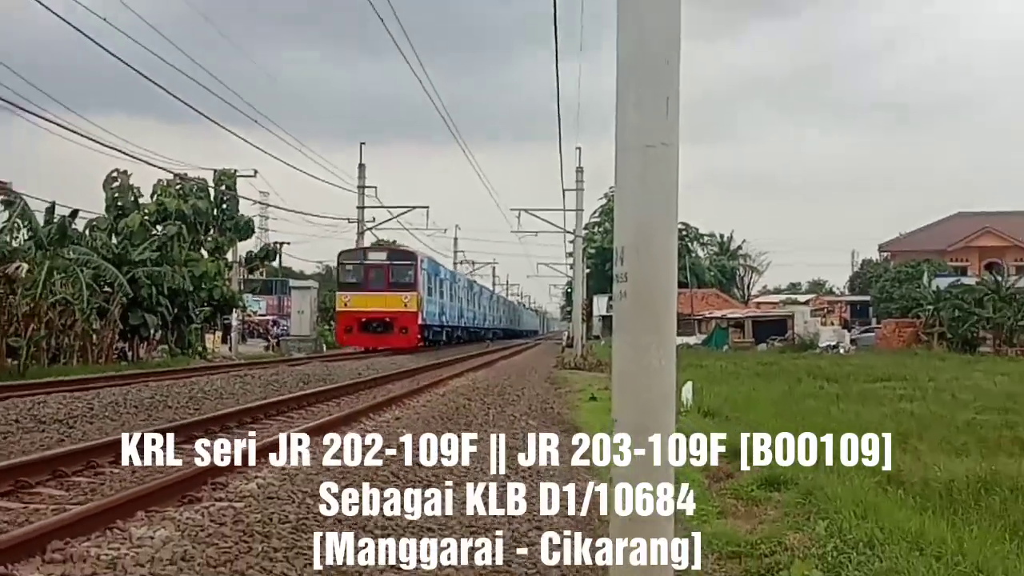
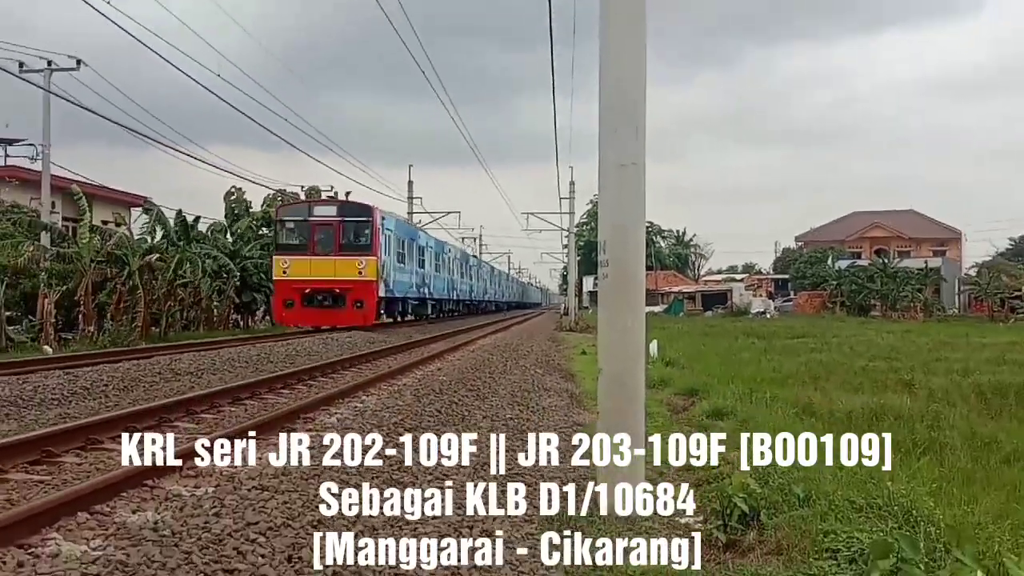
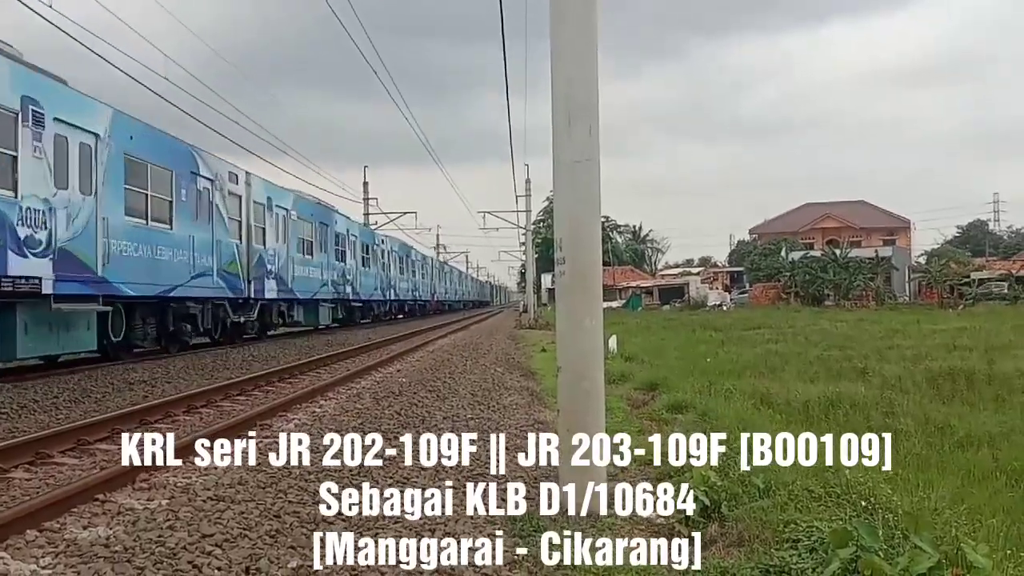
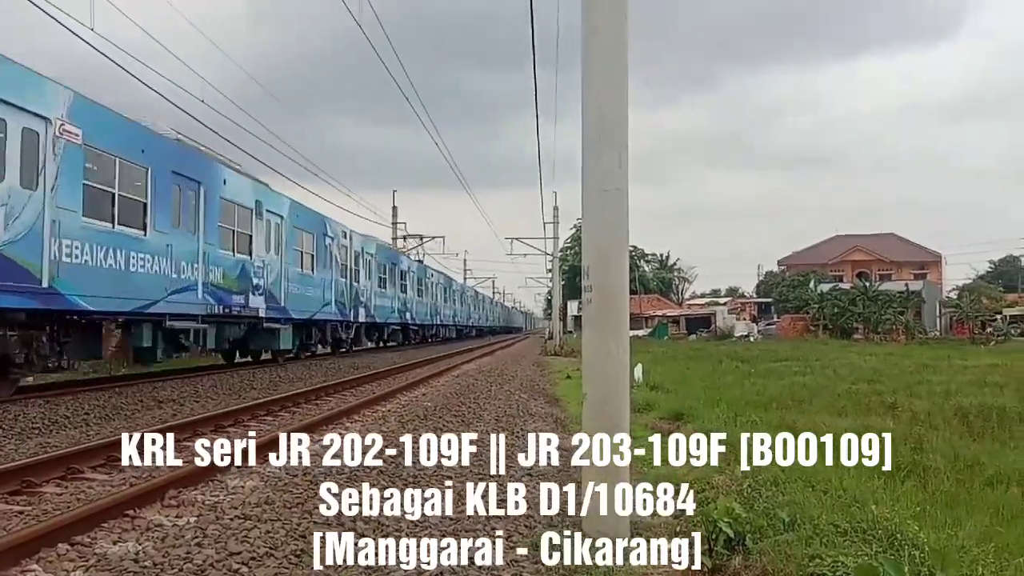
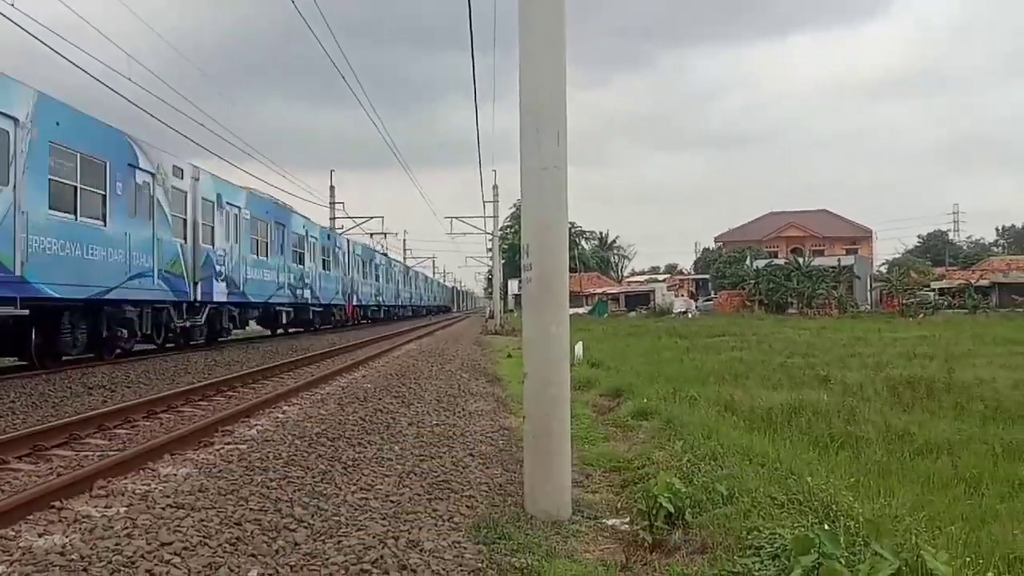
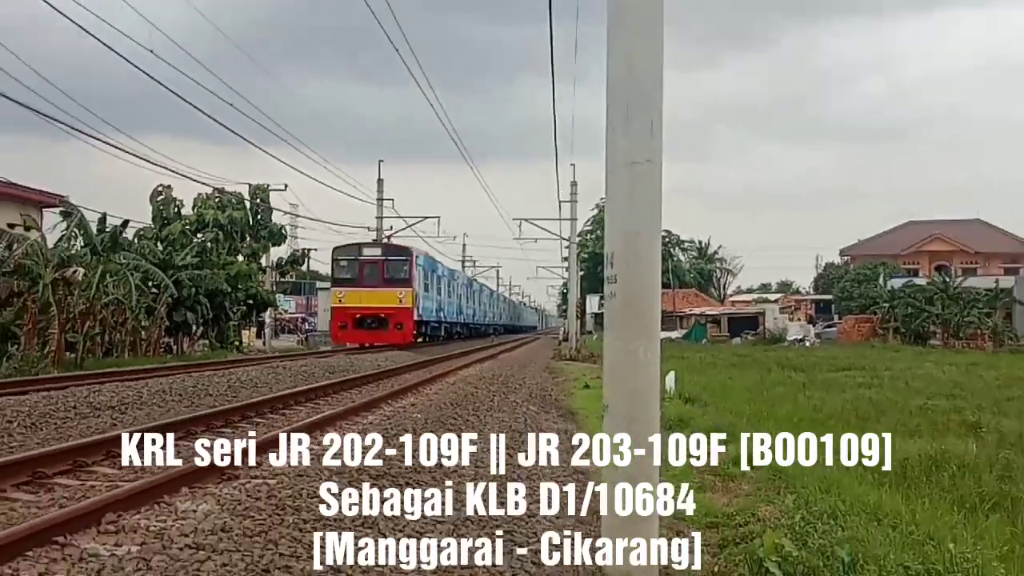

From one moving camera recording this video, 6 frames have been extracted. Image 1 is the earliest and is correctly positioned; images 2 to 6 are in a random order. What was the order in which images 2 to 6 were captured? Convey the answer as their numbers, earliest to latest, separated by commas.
6, 2, 4, 3, 5
